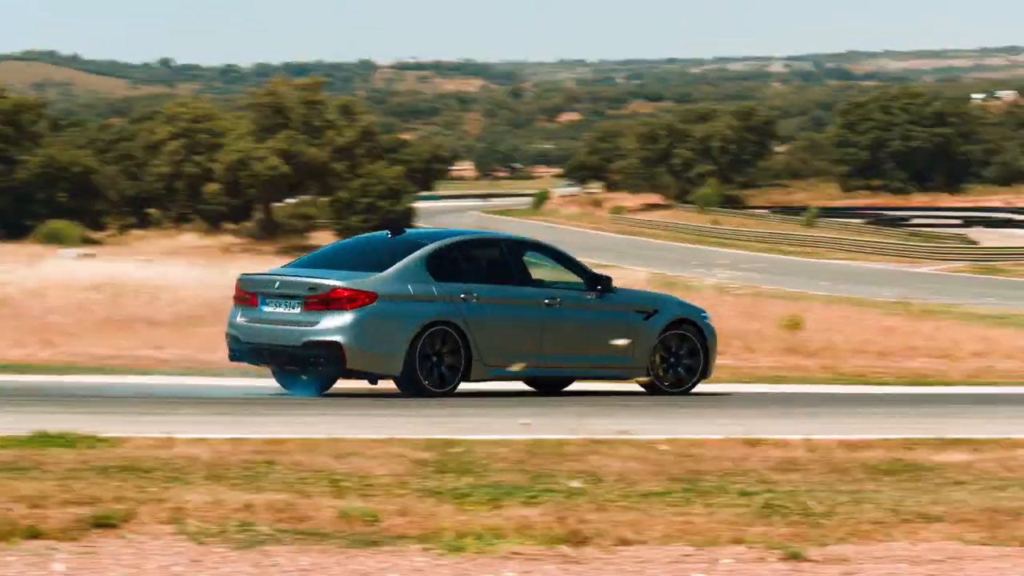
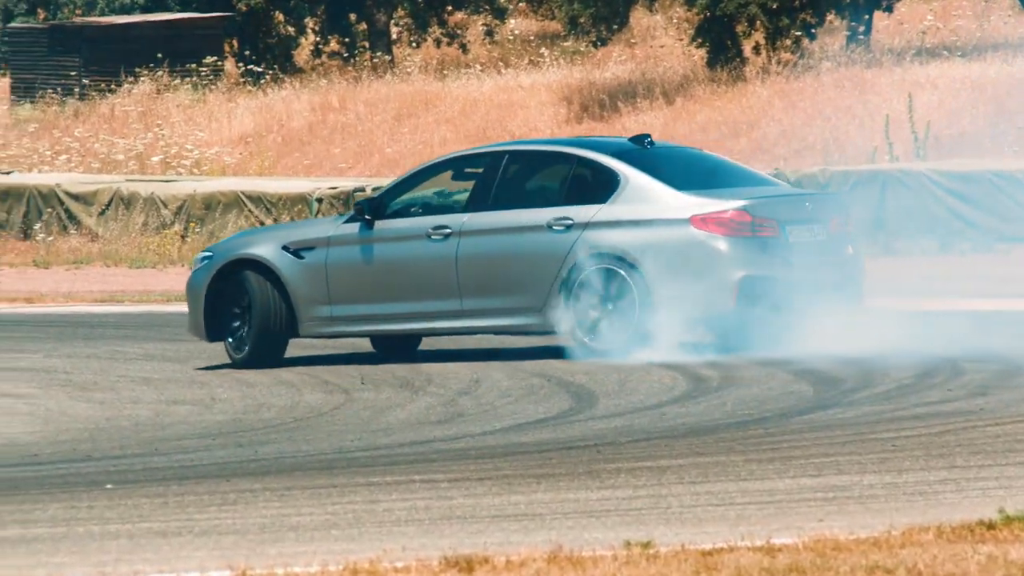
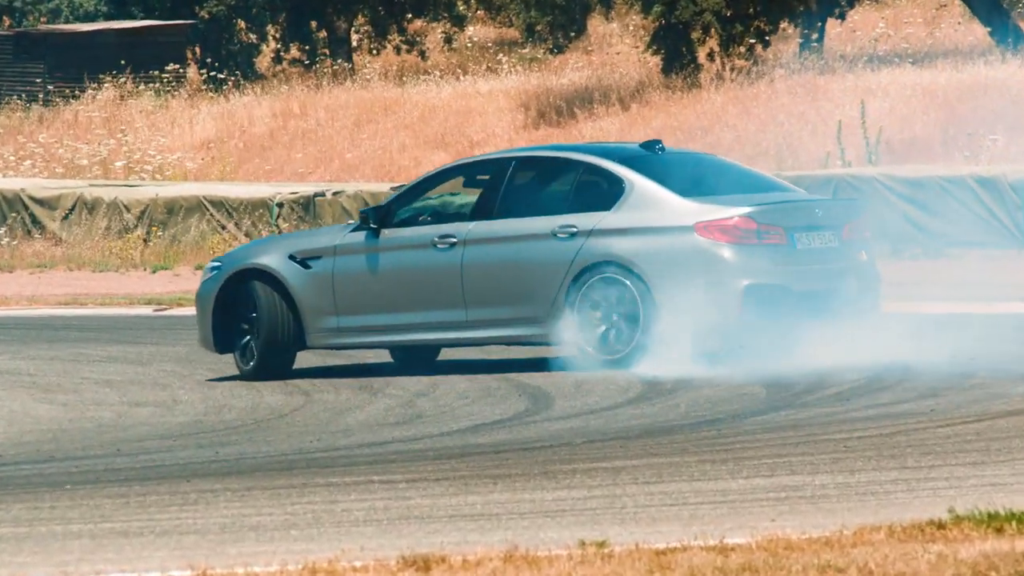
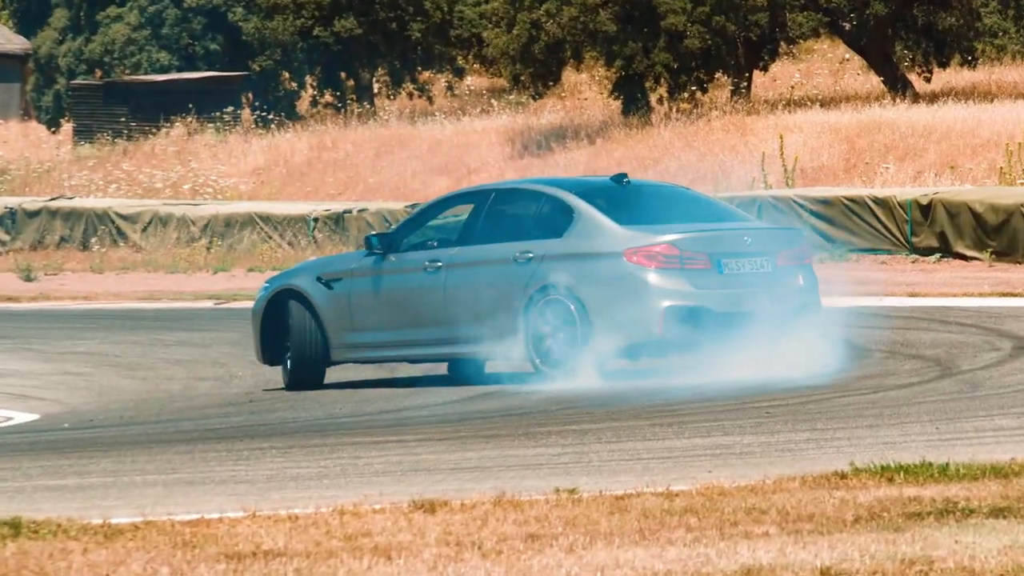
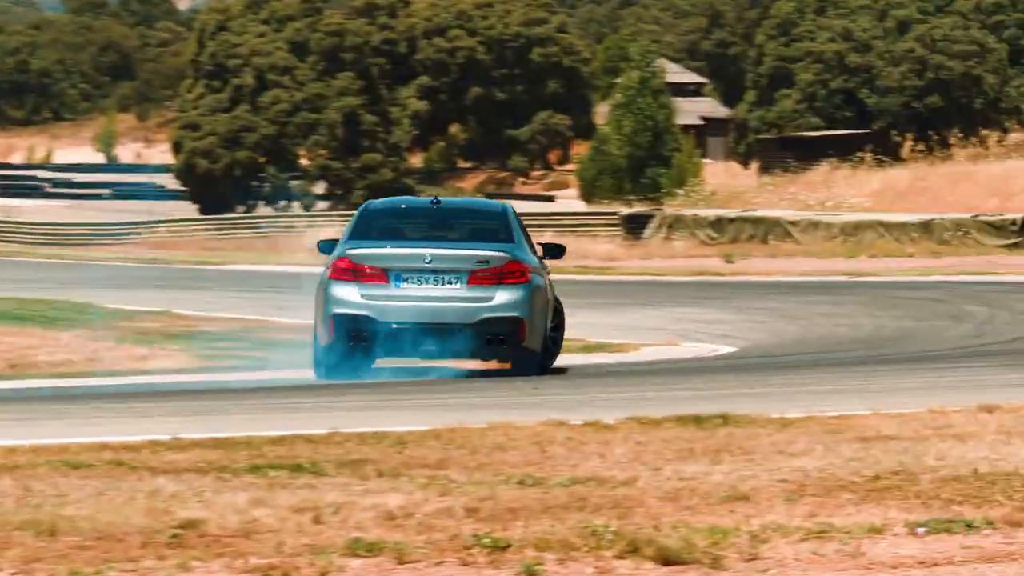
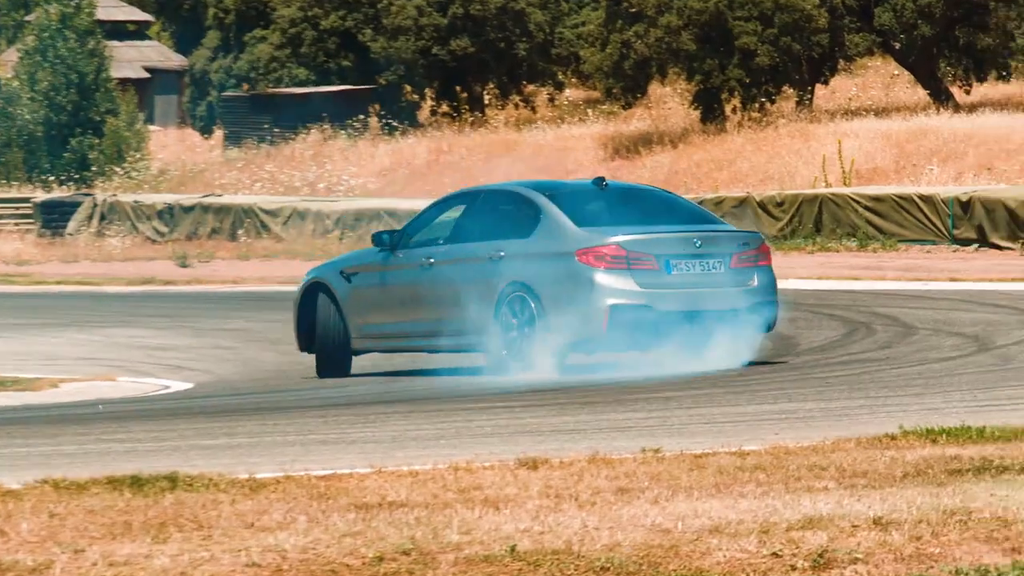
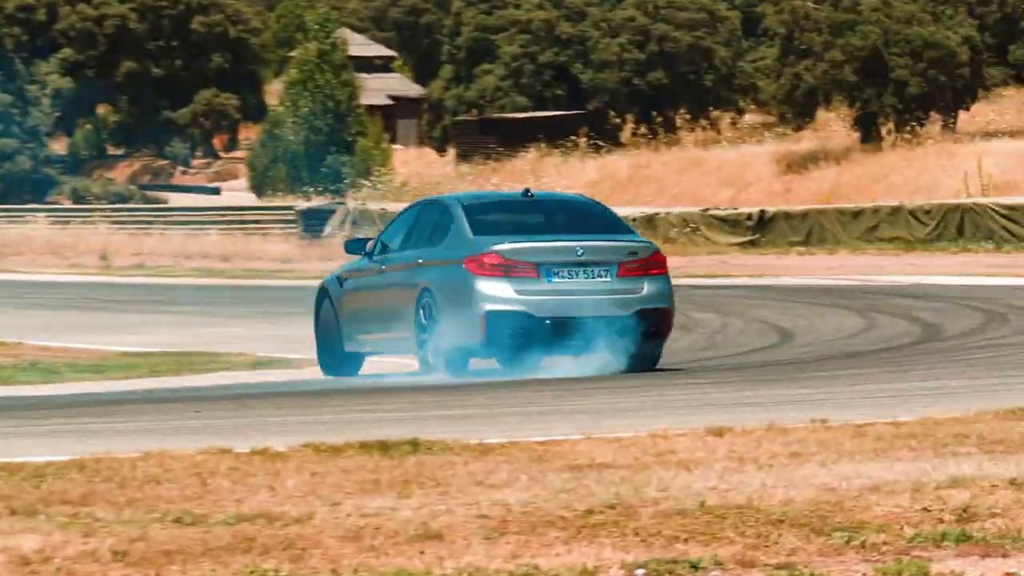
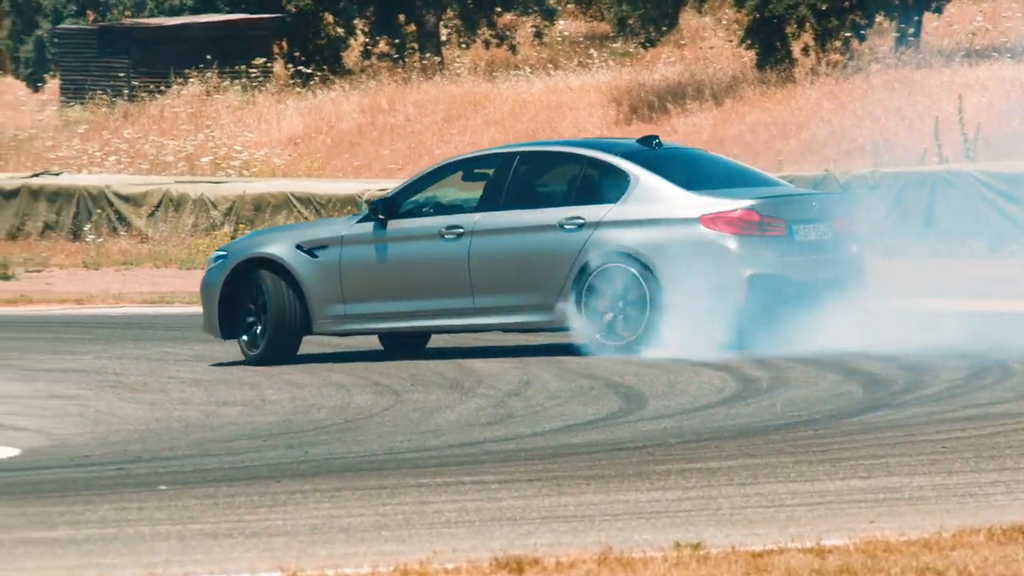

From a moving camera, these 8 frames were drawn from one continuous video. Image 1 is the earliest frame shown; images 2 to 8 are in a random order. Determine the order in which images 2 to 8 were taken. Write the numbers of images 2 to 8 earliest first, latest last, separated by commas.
5, 7, 6, 4, 3, 2, 8
